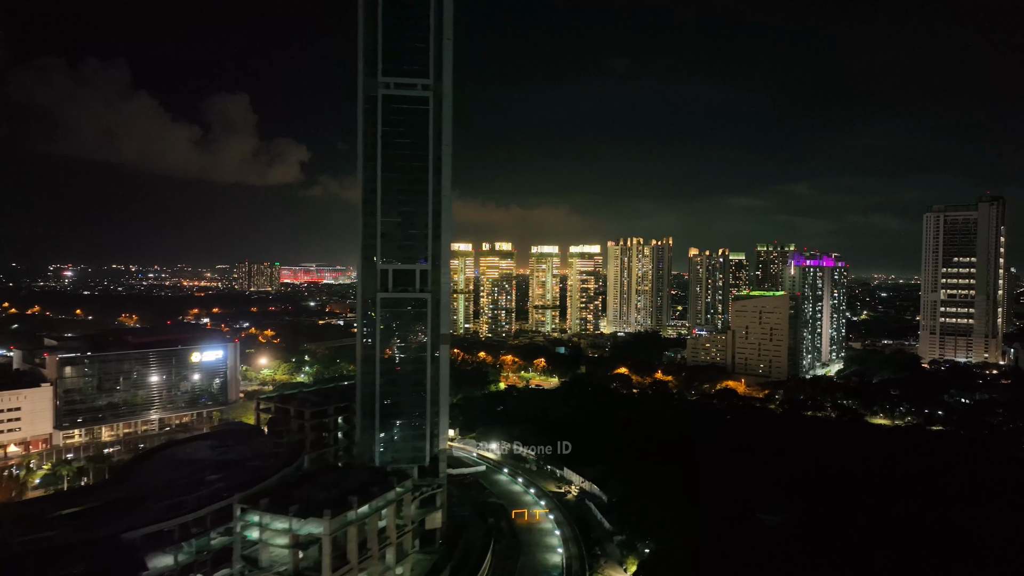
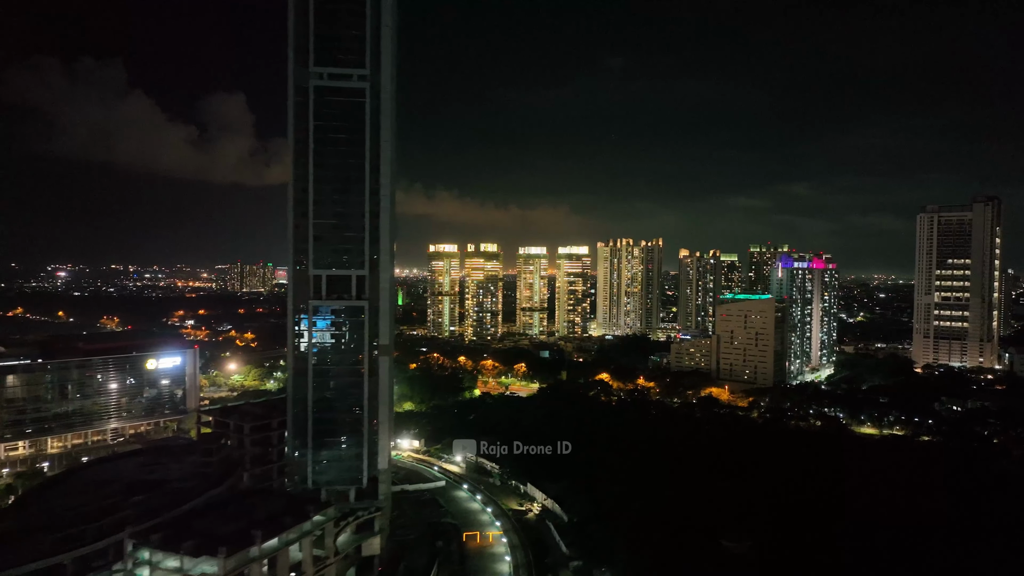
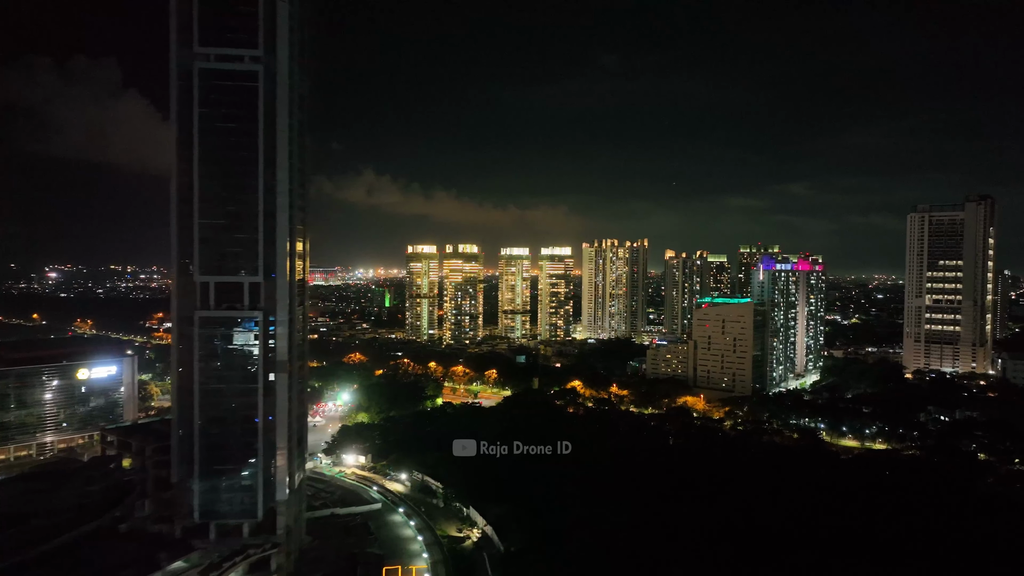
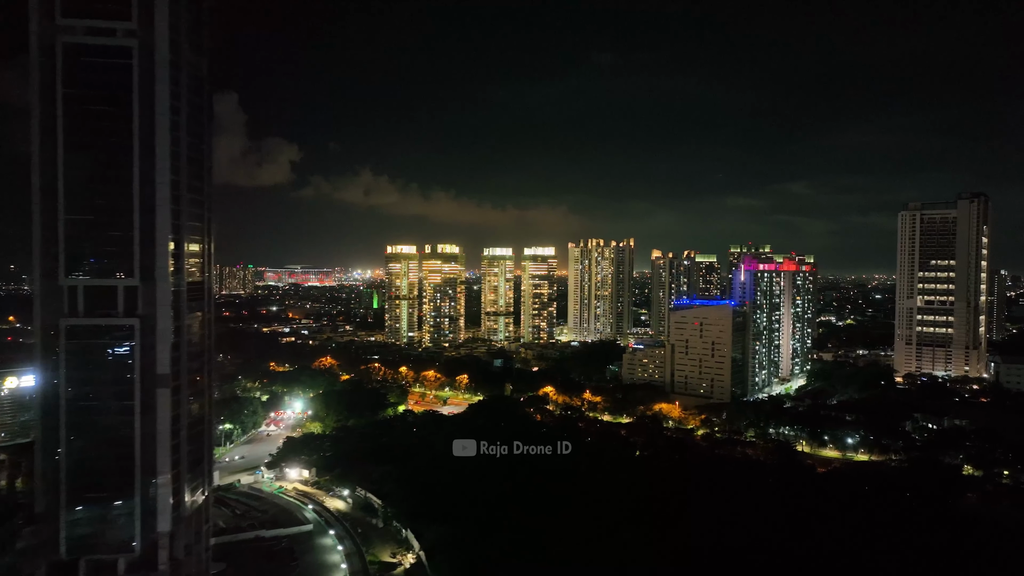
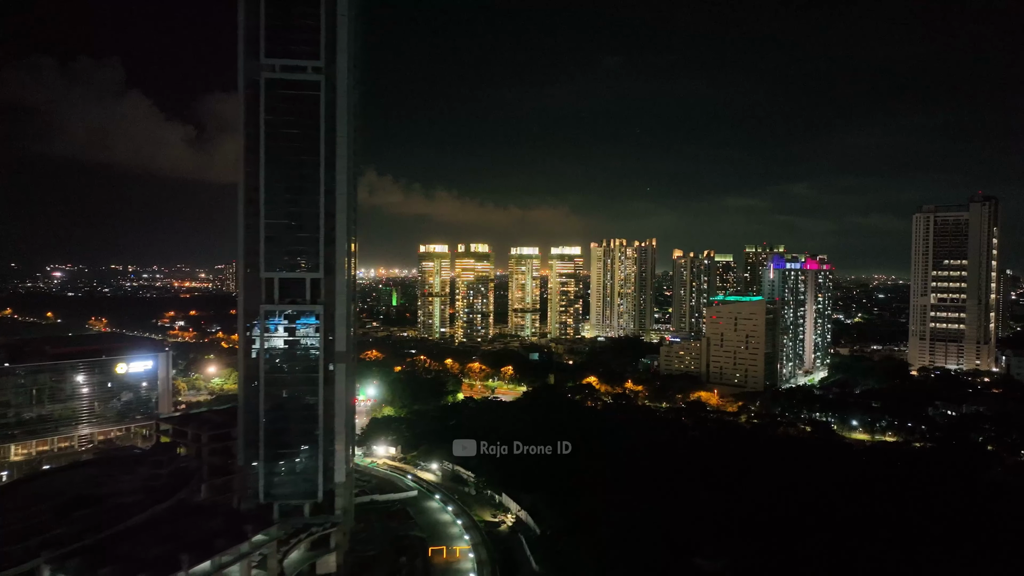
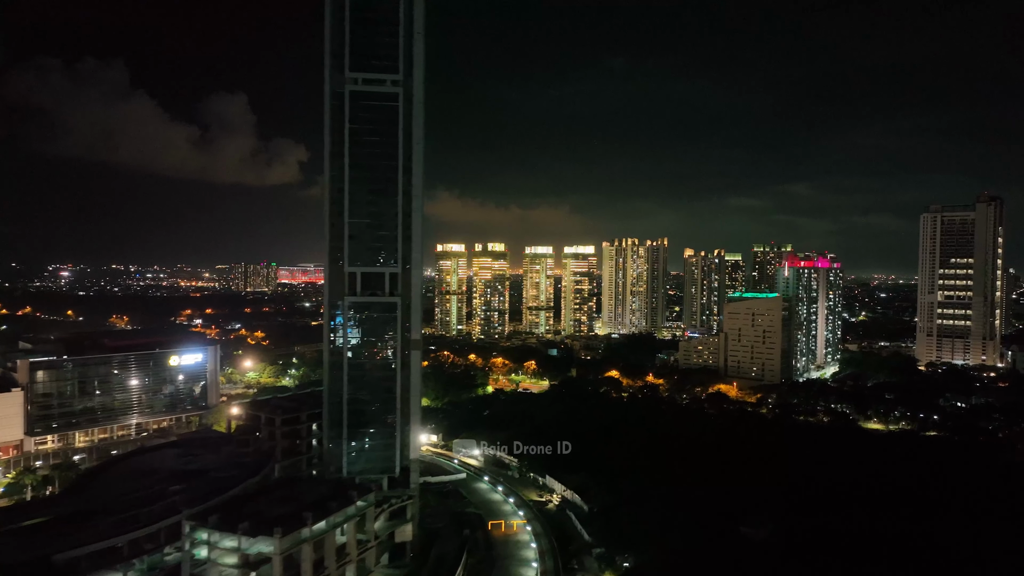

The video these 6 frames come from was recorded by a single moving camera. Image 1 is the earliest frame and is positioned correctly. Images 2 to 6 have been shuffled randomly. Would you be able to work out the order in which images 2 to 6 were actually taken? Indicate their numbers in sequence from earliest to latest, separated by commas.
6, 2, 5, 3, 4
